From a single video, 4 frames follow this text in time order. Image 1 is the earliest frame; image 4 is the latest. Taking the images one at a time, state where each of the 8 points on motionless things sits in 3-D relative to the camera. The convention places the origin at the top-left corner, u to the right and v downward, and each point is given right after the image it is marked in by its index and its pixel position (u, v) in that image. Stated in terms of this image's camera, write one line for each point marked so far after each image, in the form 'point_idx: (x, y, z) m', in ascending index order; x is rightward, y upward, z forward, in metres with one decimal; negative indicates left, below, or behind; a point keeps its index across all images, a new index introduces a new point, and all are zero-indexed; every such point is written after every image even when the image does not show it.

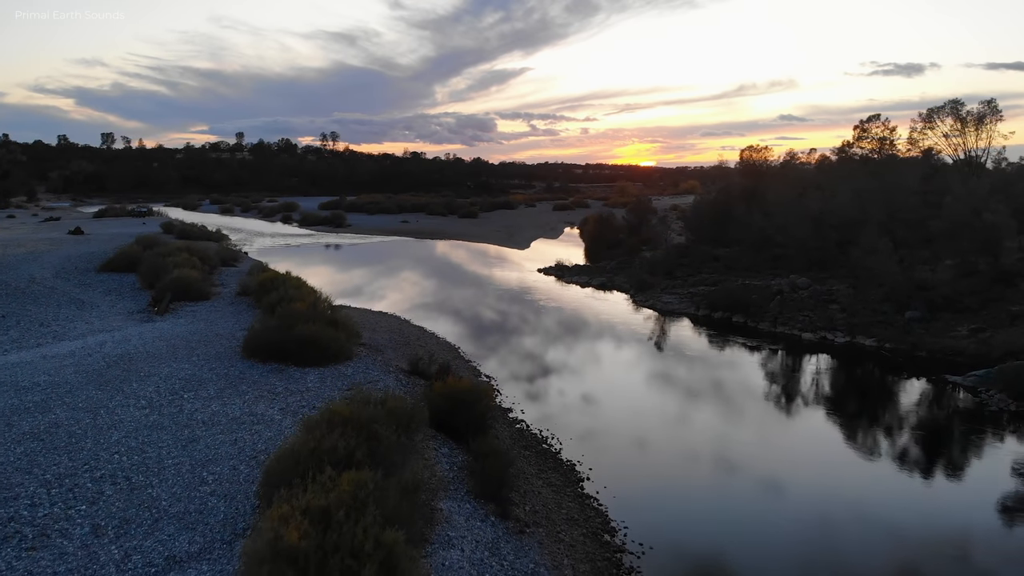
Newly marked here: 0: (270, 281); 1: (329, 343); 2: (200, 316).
0: (-7.6, +0.2, +18.0) m
1: (-3.9, -1.2, +12.4) m
2: (-8.9, -0.8, +16.4) m
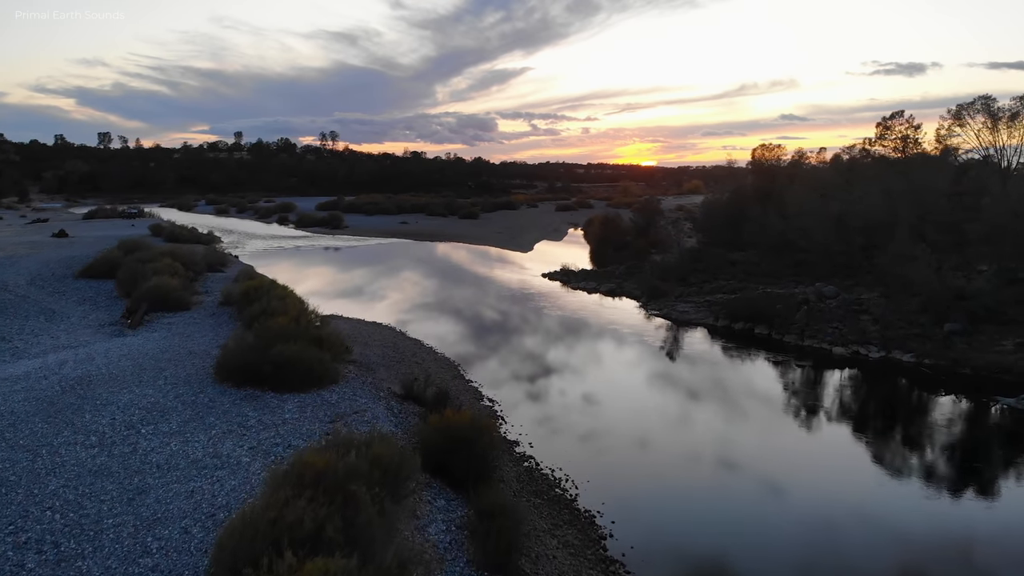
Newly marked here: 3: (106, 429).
0: (-7.4, -0.1, +16.6) m
1: (-3.8, -1.5, +11.0) m
2: (-8.7, -1.1, +15.0) m
3: (-6.5, -2.3, +9.3) m
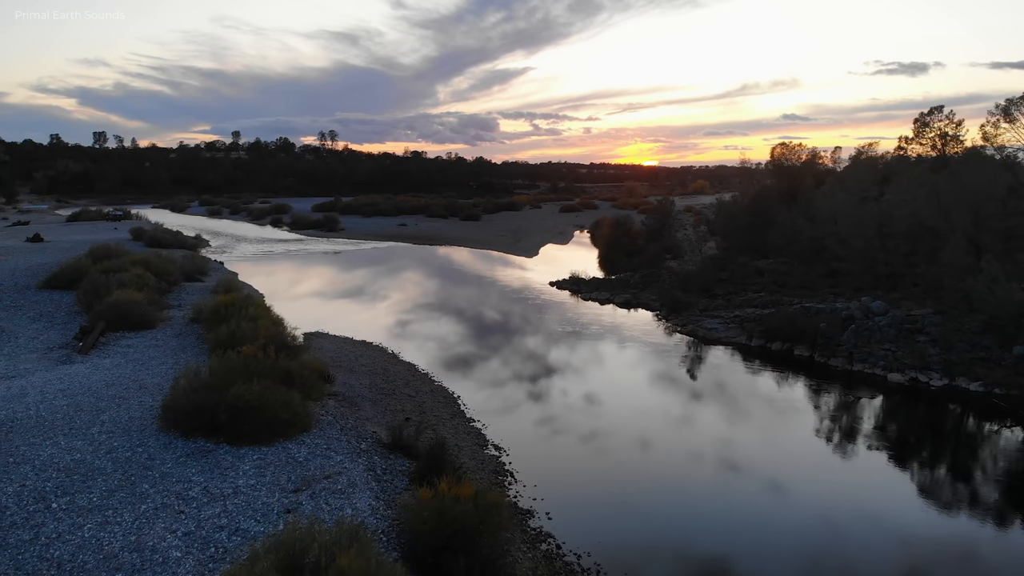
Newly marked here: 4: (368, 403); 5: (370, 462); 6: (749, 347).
0: (-7.2, -0.5, +14.6) m
1: (-3.6, -1.9, +8.9) m
2: (-8.6, -1.5, +13.0) m
3: (-6.4, -2.7, +7.3) m
4: (-2.8, -2.2, +11.2) m
5: (-2.1, -2.5, +8.5) m
6: (+6.8, -1.7, +16.7) m
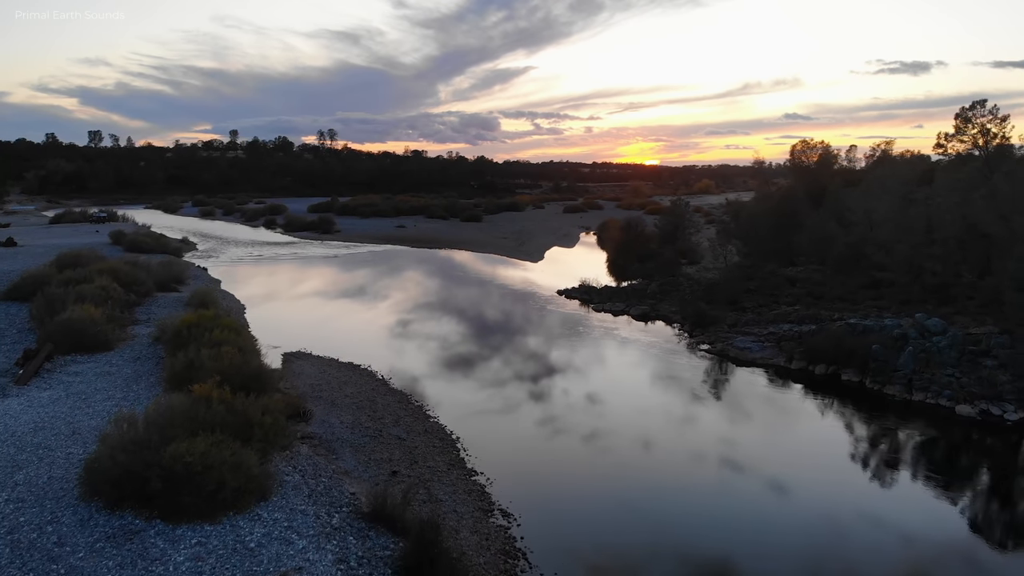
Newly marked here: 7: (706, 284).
0: (-7.1, -0.9, +12.7) m
1: (-3.5, -2.3, +7.1) m
2: (-8.4, -1.9, +11.1) m
3: (-6.2, -3.1, +5.4) m
4: (-2.6, -2.6, +9.3) m
5: (-1.9, -2.9, +6.6) m
6: (+7.0, -2.1, +14.8) m
7: (+6.7, +0.2, +20.0) m
